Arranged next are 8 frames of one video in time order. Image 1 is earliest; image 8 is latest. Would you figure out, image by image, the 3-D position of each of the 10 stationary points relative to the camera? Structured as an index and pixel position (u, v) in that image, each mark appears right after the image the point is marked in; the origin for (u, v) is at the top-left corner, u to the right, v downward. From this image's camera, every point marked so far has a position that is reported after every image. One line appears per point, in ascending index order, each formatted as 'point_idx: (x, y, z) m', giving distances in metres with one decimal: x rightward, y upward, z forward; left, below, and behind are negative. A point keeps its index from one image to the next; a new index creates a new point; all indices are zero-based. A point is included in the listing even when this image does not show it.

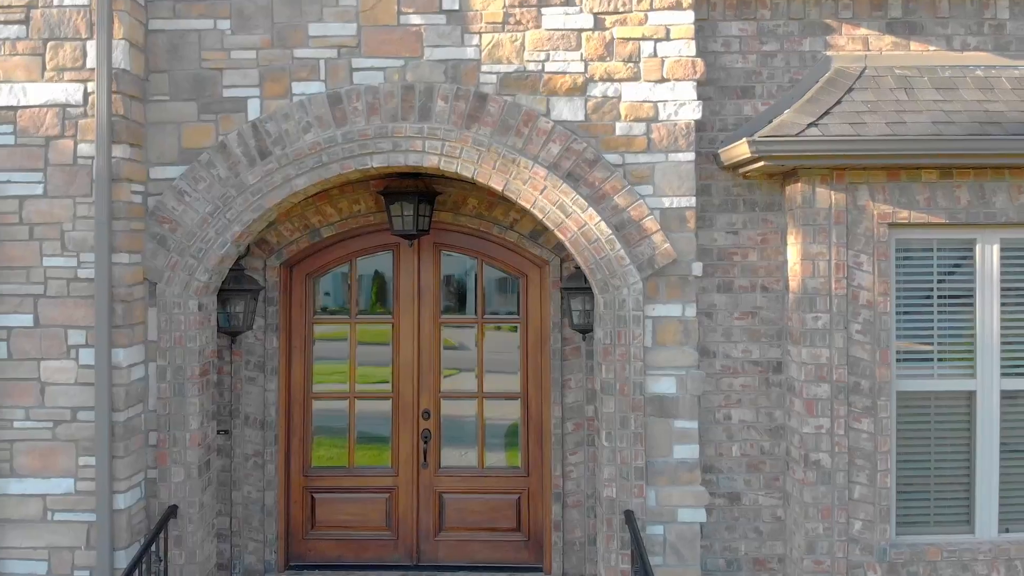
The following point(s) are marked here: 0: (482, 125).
0: (-0.1, +0.8, +4.3) m
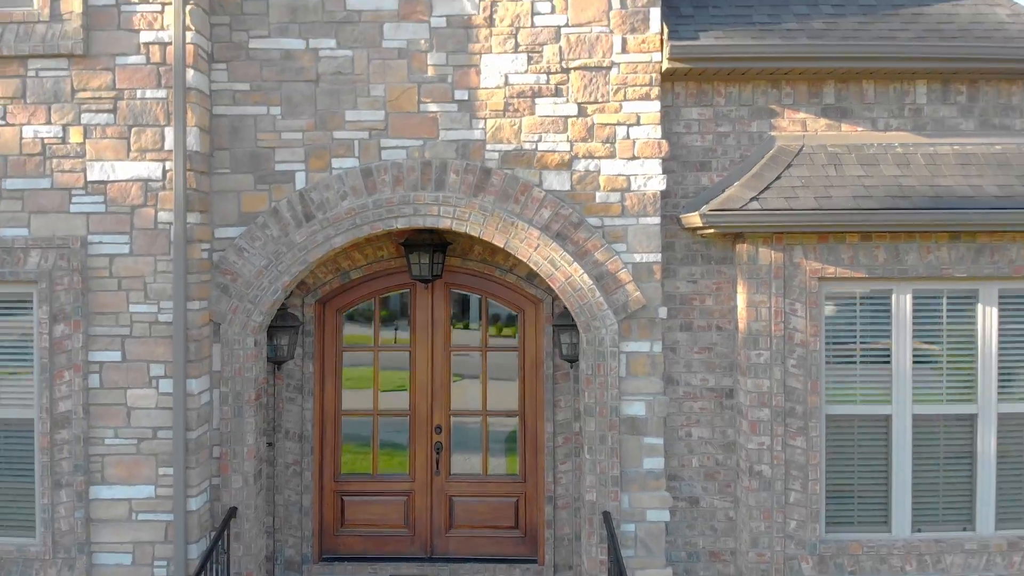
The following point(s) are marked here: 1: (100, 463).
0: (-0.1, +0.6, +5.2) m
1: (-2.3, -1.0, +5.0) m
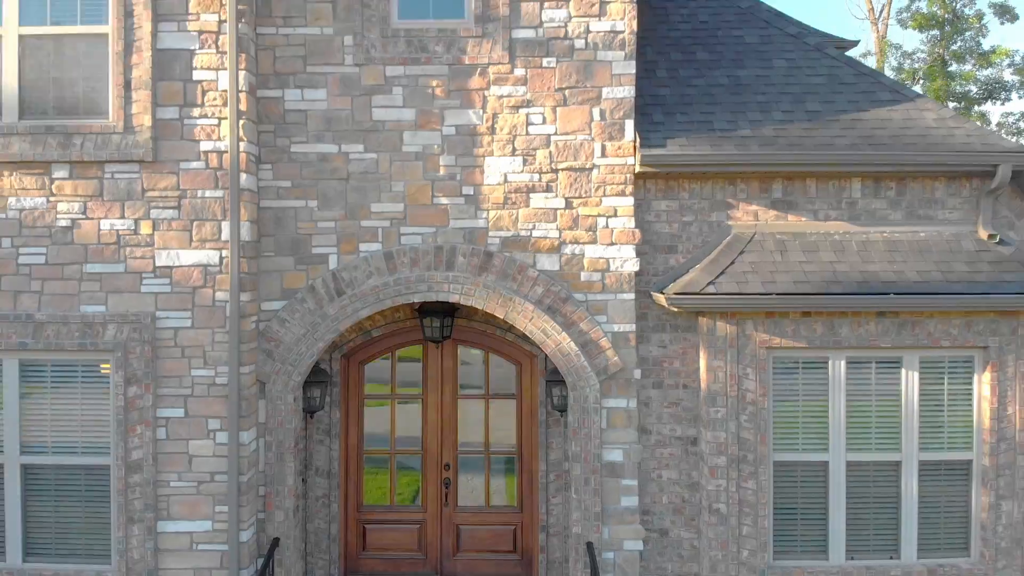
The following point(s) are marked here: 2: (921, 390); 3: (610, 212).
0: (-0.2, +0.1, +6.2) m
1: (-2.3, -1.4, +6.0) m
2: (+2.8, -0.7, +6.1) m
3: (+0.7, +0.5, +6.2) m
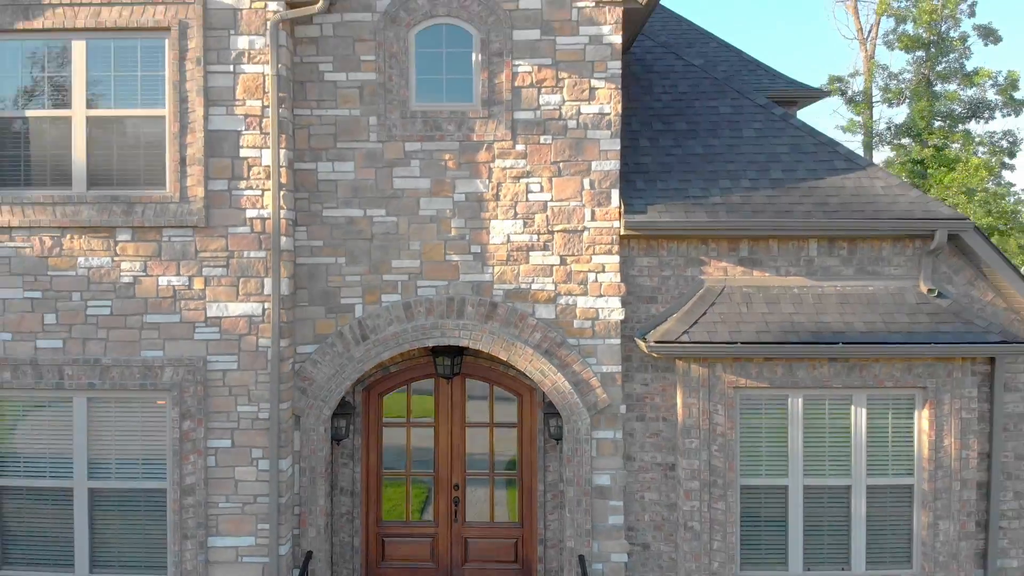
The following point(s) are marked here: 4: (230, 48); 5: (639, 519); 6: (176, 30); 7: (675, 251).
0: (-0.1, -0.3, +7.2) m
1: (-2.3, -1.8, +6.9) m
2: (+2.8, -1.1, +7.0) m
3: (+0.7, +0.2, +7.1) m
4: (-2.1, +1.8, +6.8) m
5: (+1.0, -1.9, +7.3) m
6: (-2.6, +2.0, +6.8) m
7: (+1.3, +0.3, +7.3) m
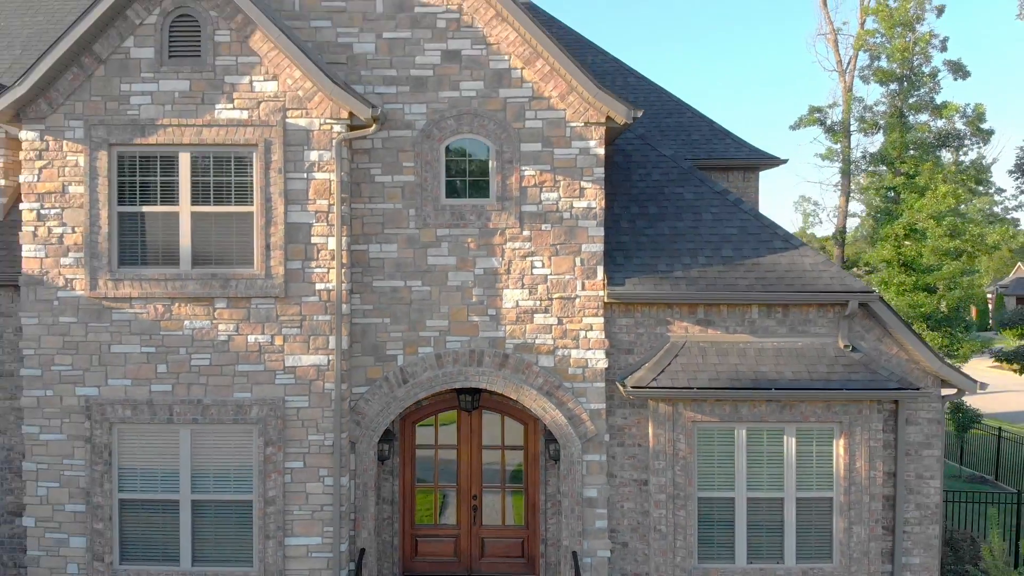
0: (-0.1, -0.8, +9.2) m
1: (-2.2, -2.4, +8.9) m
2: (+2.9, -1.6, +9.0) m
3: (+0.8, -0.4, +9.2) m
4: (-2.0, +1.3, +8.8) m
5: (+1.1, -2.4, +9.3) m
6: (-2.5, +1.4, +8.8) m
7: (+1.4, -0.3, +9.3) m
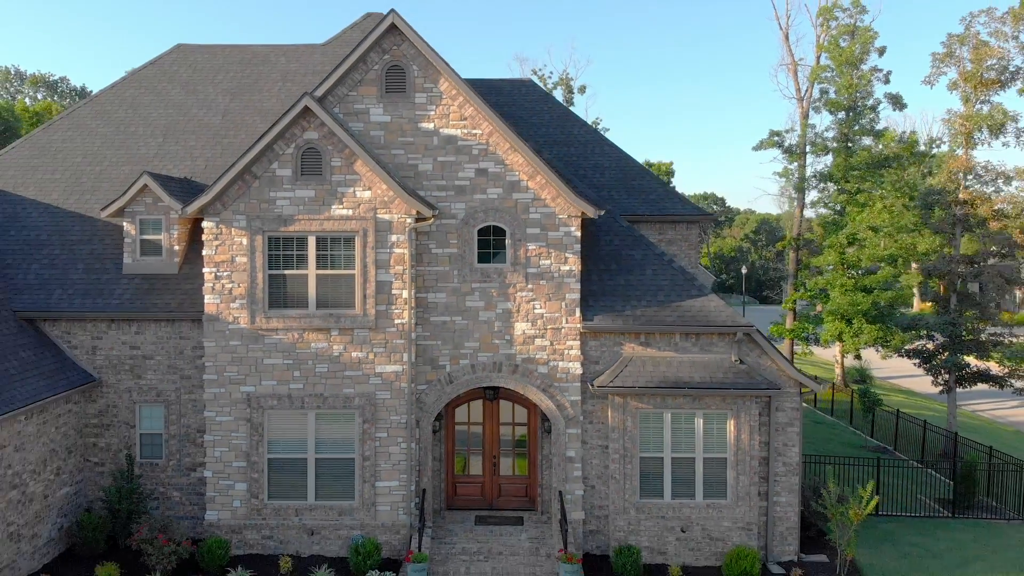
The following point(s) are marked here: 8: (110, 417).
0: (+0.1, -1.4, +14.2) m
1: (-2.1, -2.9, +13.9) m
2: (+3.0, -2.2, +14.1) m
3: (+0.9, -0.9, +14.2) m
4: (-1.9, +0.7, +13.7) m
5: (+1.2, -3.0, +14.3) m
6: (-2.3, +0.9, +13.7) m
7: (+1.6, -0.8, +14.3) m
8: (-6.7, -2.1, +14.8) m
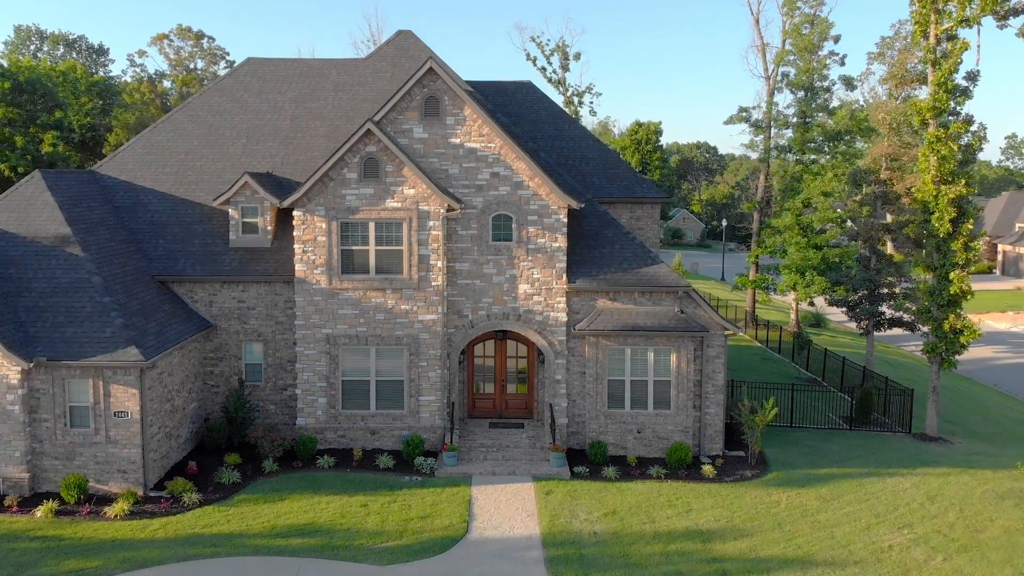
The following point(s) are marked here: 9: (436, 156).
0: (+0.2, -0.7, +19.7) m
1: (-2.0, -2.3, +19.5) m
2: (+3.1, -1.5, +19.6) m
3: (+1.0, -0.3, +19.6) m
4: (-1.8, +1.3, +19.1) m
5: (+1.3, -2.3, +19.9) m
6: (-2.2, +1.5, +19.1) m
7: (+1.7, -0.2, +19.7) m
8: (-6.6, -1.5, +20.3) m
9: (-1.7, +2.9, +19.3) m
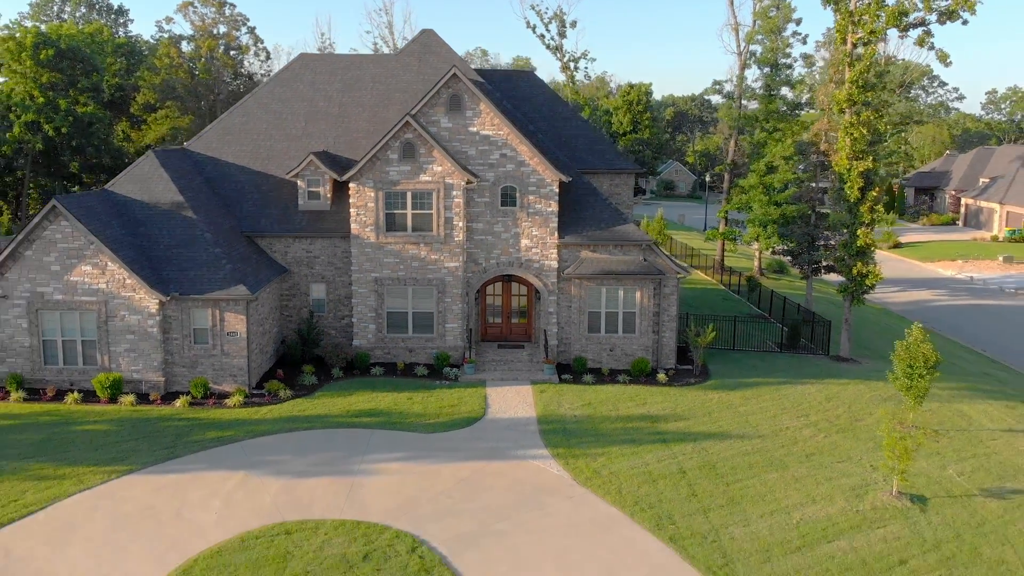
0: (+0.3, +0.6, +26.0) m
1: (-1.9, -0.9, +25.9) m
2: (+3.2, -0.2, +26.0) m
3: (+1.1, +1.0, +25.9) m
4: (-1.7, +2.7, +25.3) m
5: (+1.5, -1.0, +26.3) m
6: (-2.1, +2.8, +25.3) m
7: (+1.8, +1.2, +26.0) m
8: (-6.5, -0.1, +26.7) m
9: (-1.6, +4.2, +25.5) m
